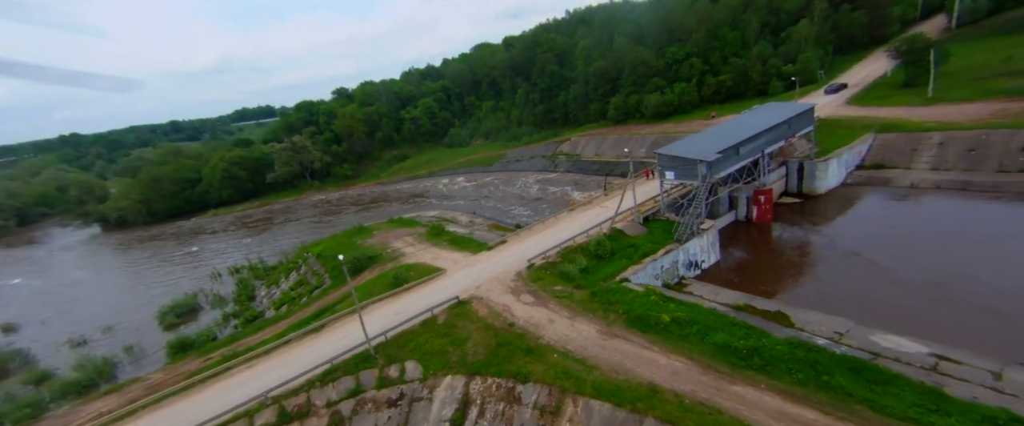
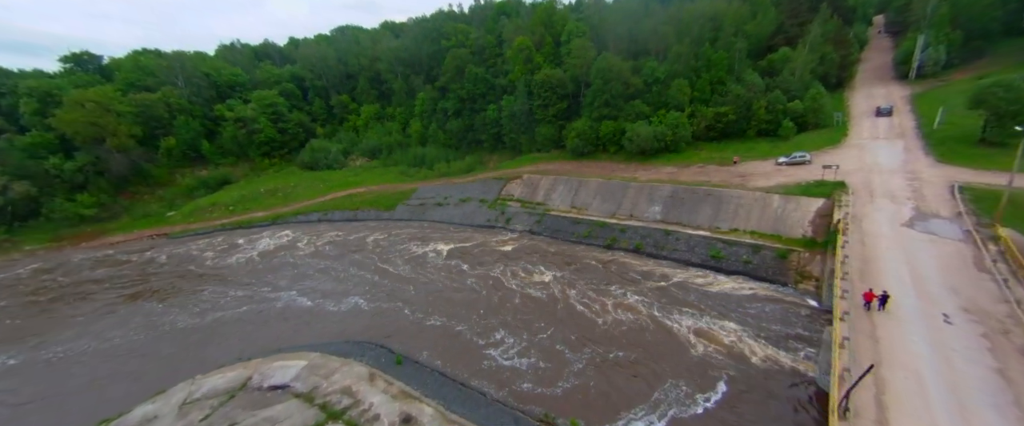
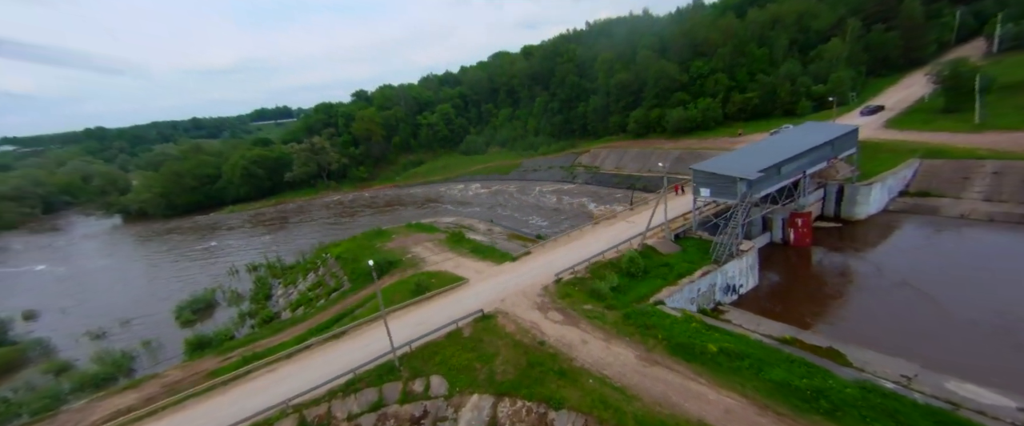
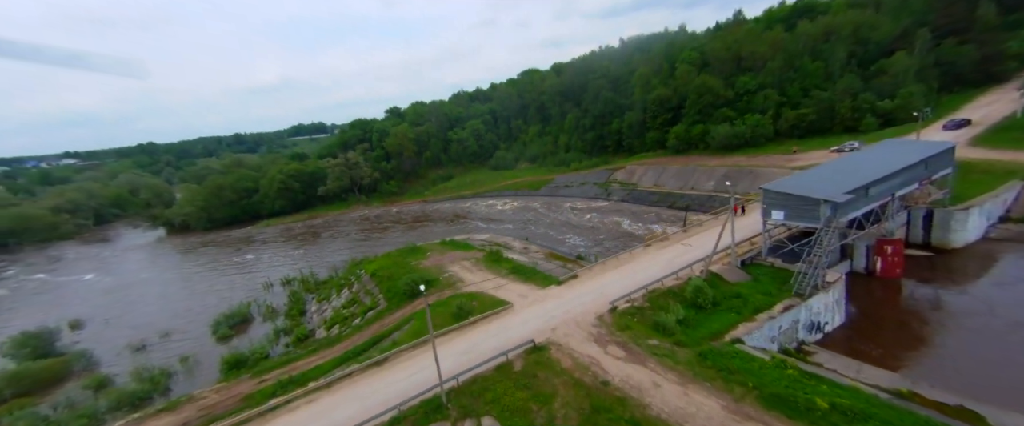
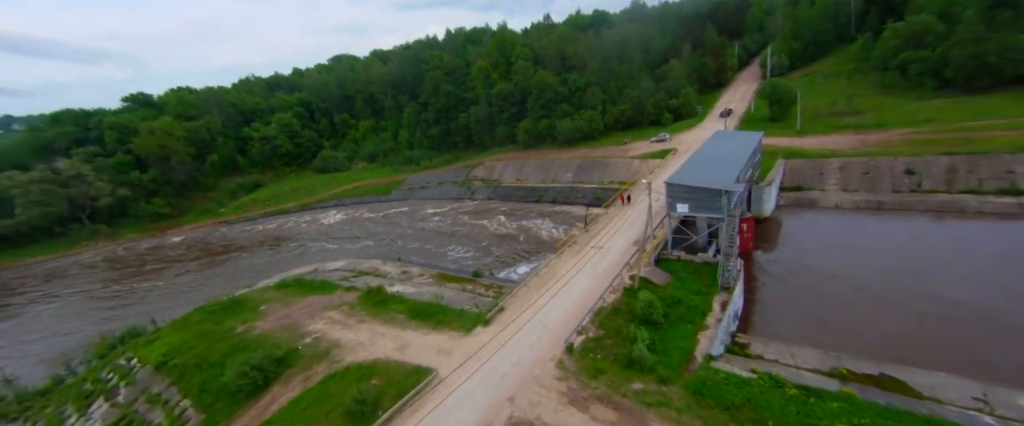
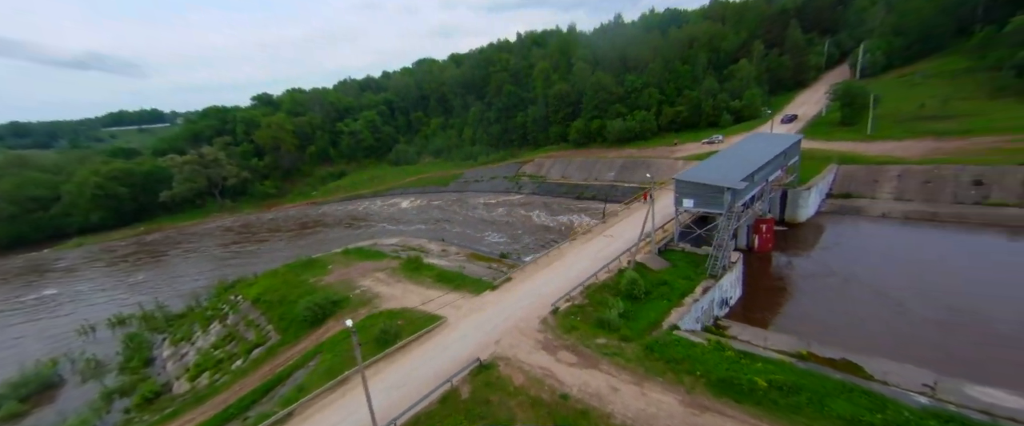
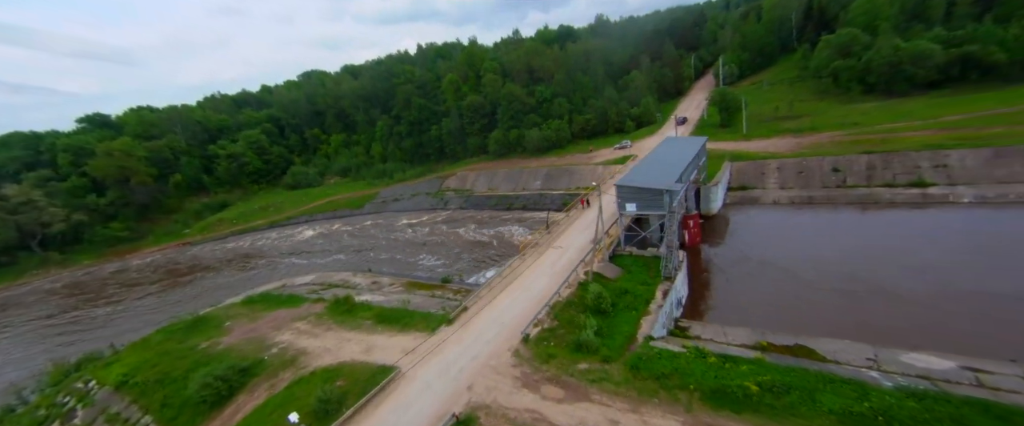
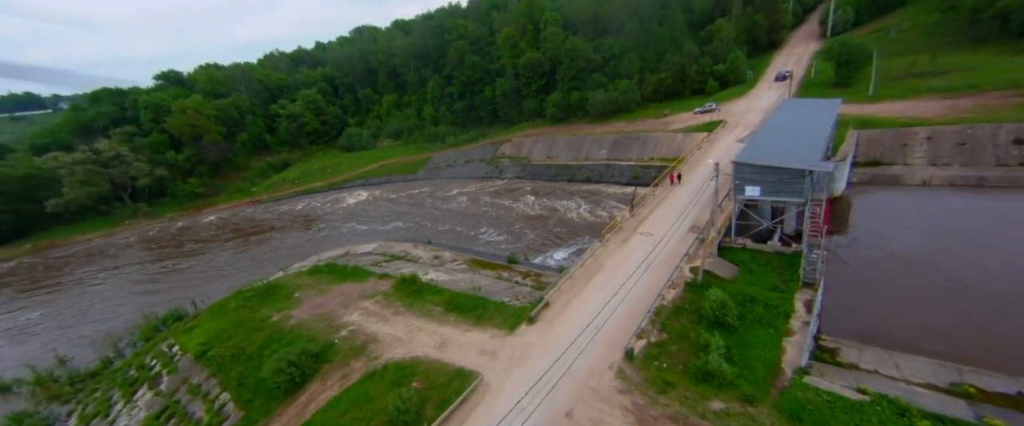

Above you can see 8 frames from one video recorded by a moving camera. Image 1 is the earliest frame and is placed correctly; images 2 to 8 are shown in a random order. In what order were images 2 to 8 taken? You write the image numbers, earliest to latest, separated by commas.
3, 4, 6, 7, 5, 8, 2
